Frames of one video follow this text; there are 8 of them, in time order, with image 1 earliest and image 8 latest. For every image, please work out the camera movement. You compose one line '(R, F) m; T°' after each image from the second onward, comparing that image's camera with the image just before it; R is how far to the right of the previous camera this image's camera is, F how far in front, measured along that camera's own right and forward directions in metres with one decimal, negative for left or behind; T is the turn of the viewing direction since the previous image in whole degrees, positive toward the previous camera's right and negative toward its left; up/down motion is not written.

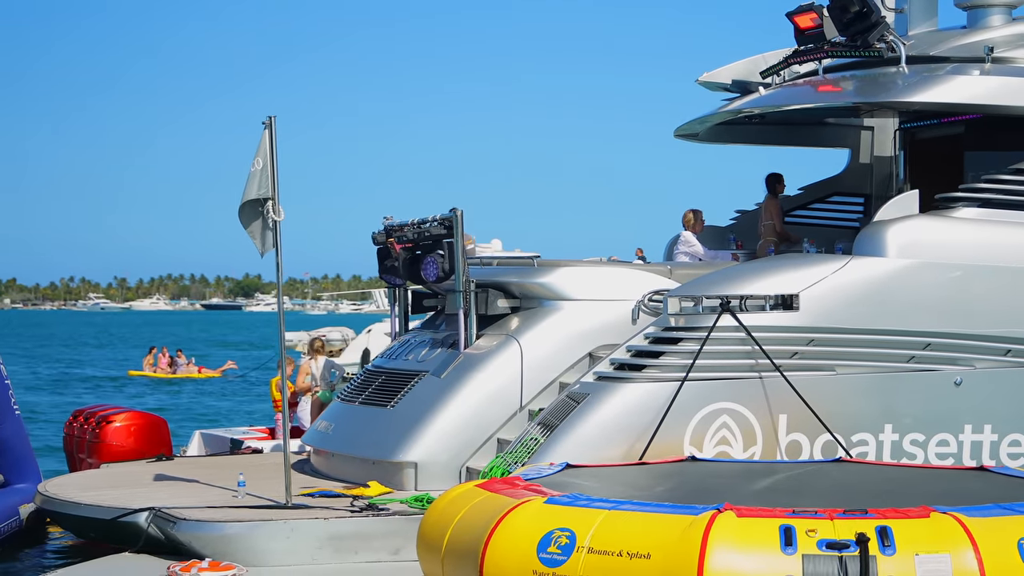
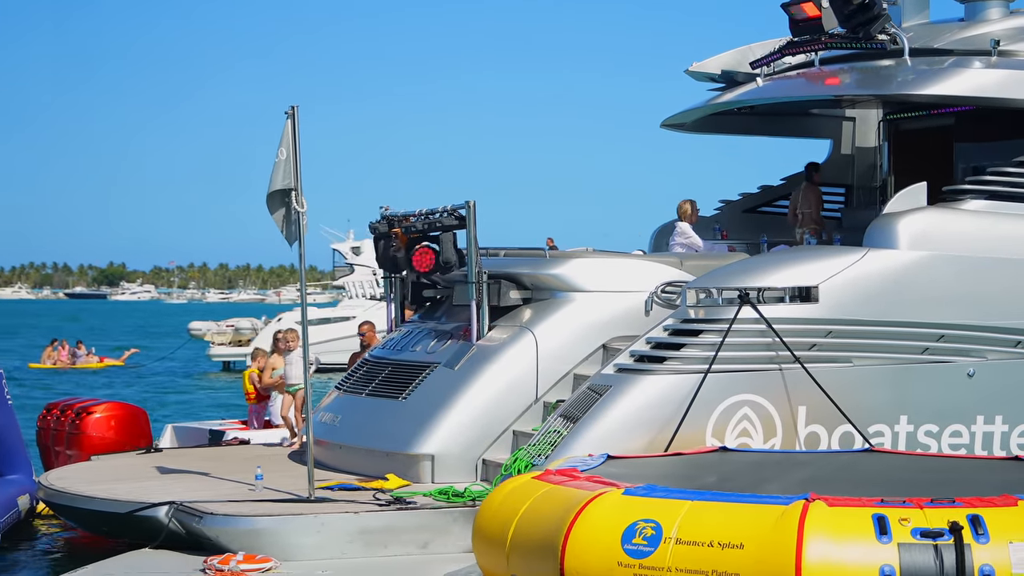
(-0.6, +0.1) m; +3°
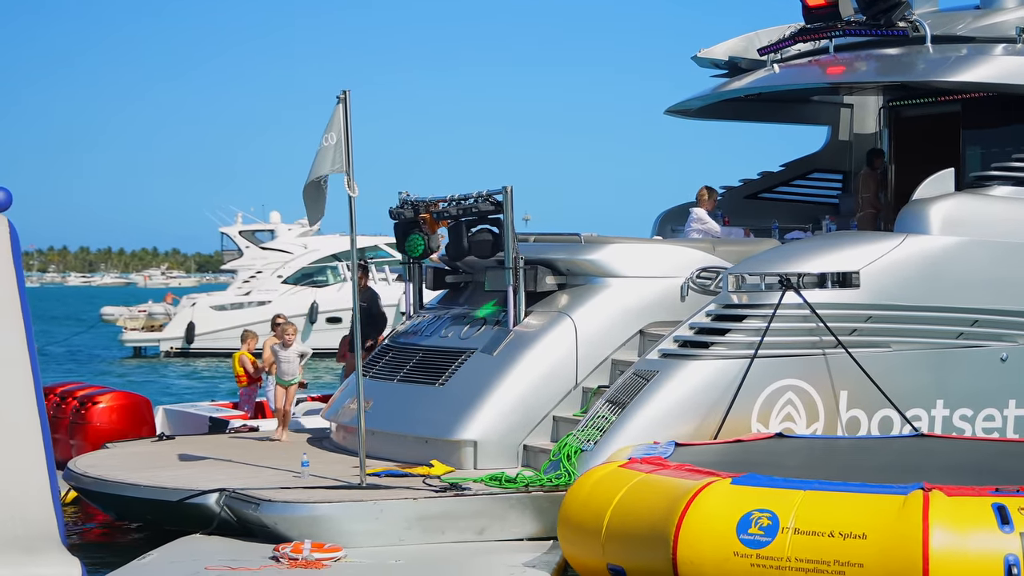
(-0.6, +0.1) m; +2°
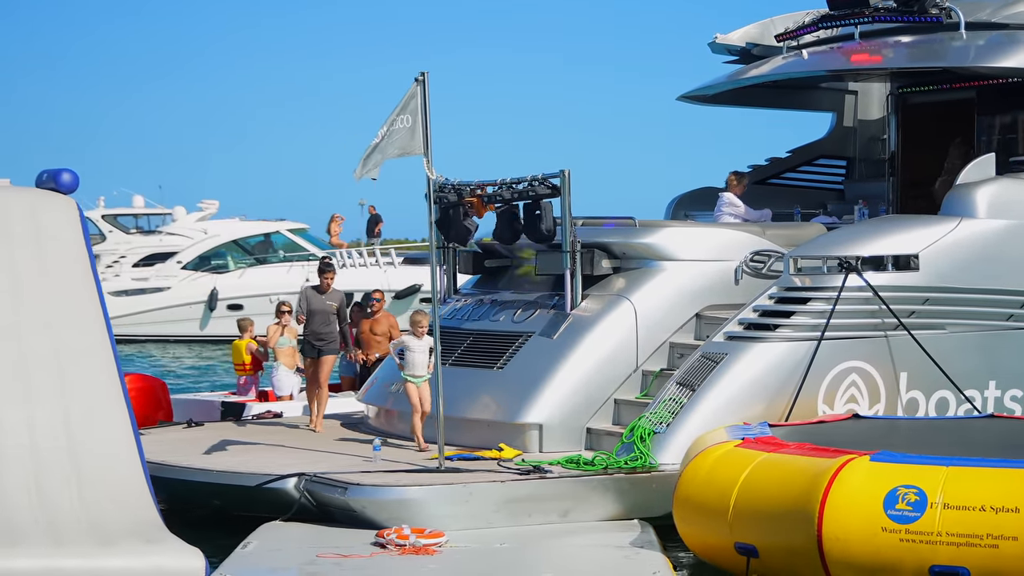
(-0.8, 0.0) m; +2°
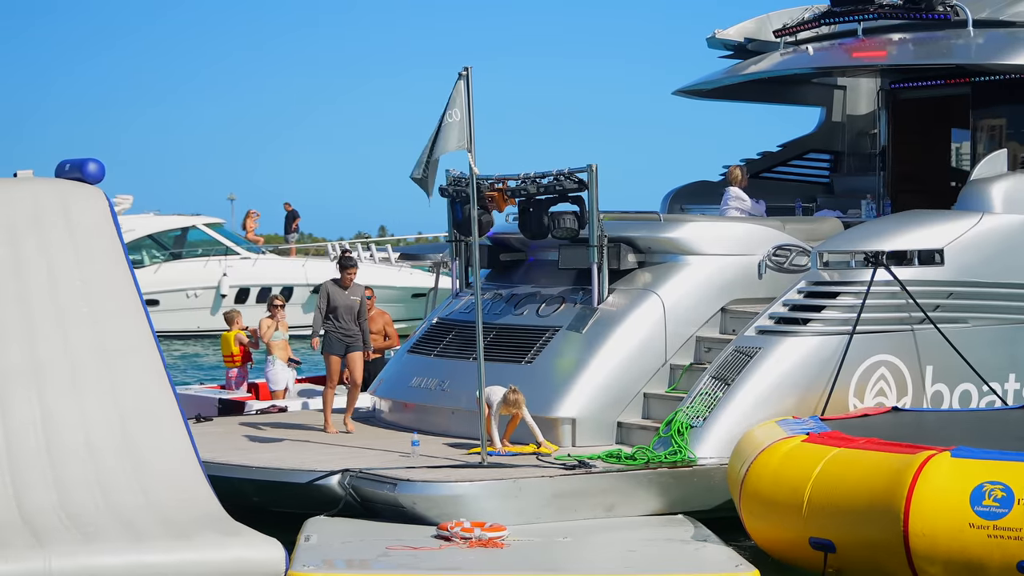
(-0.6, 0.0) m; +2°
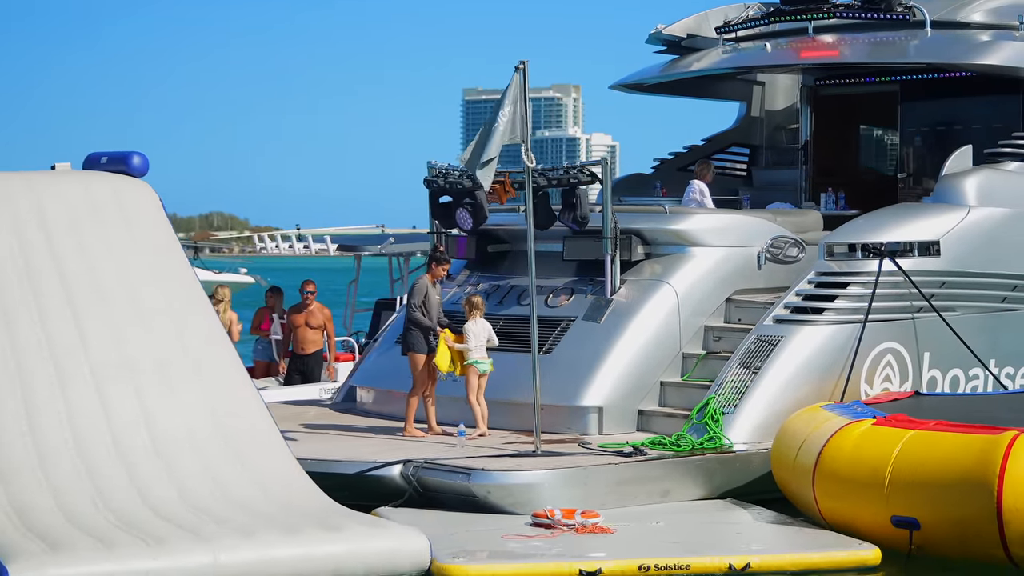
(-1.3, 0.0) m; +8°
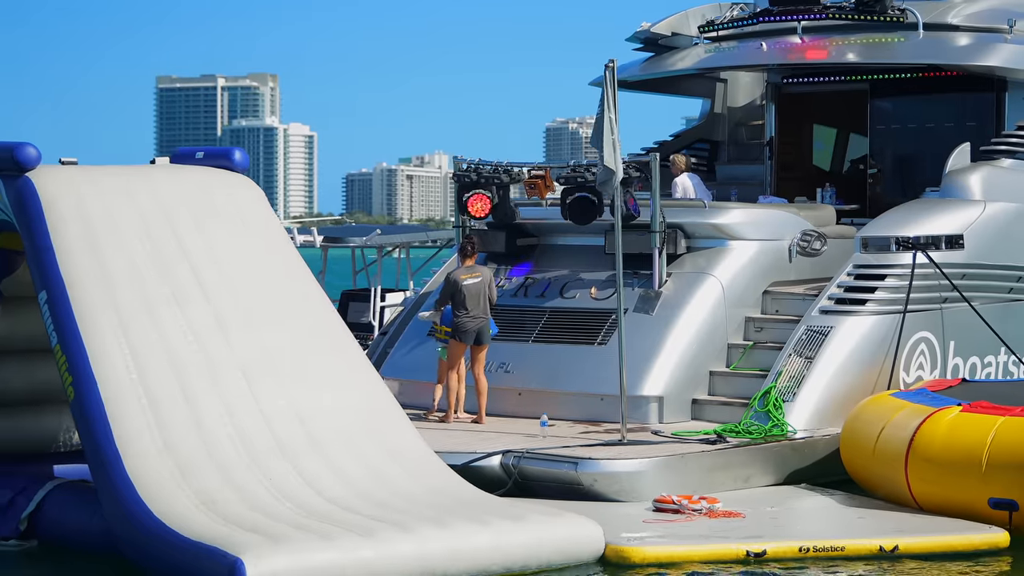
(-1.3, -0.1) m; +5°
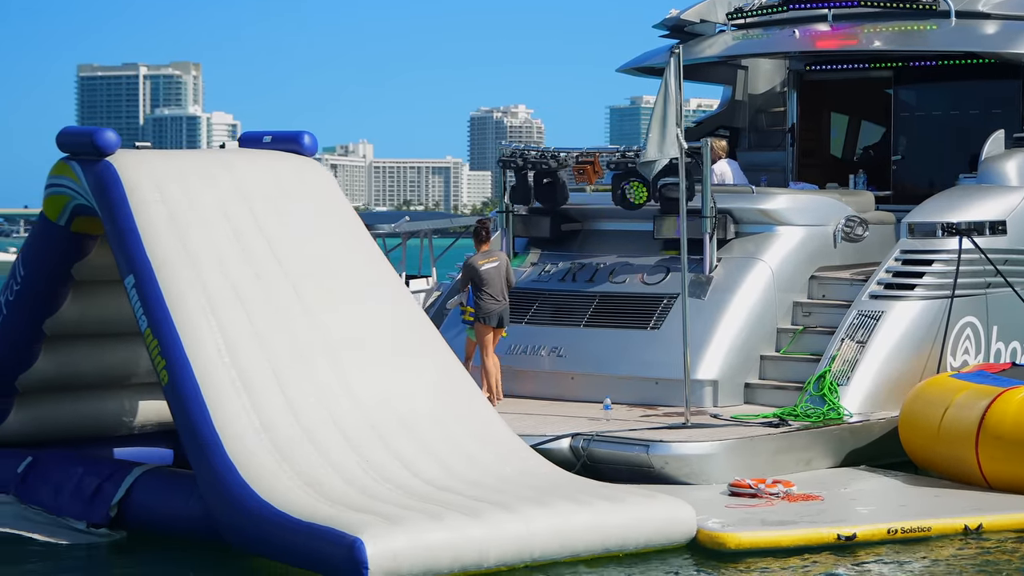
(-0.5, -0.1) m; +1°
